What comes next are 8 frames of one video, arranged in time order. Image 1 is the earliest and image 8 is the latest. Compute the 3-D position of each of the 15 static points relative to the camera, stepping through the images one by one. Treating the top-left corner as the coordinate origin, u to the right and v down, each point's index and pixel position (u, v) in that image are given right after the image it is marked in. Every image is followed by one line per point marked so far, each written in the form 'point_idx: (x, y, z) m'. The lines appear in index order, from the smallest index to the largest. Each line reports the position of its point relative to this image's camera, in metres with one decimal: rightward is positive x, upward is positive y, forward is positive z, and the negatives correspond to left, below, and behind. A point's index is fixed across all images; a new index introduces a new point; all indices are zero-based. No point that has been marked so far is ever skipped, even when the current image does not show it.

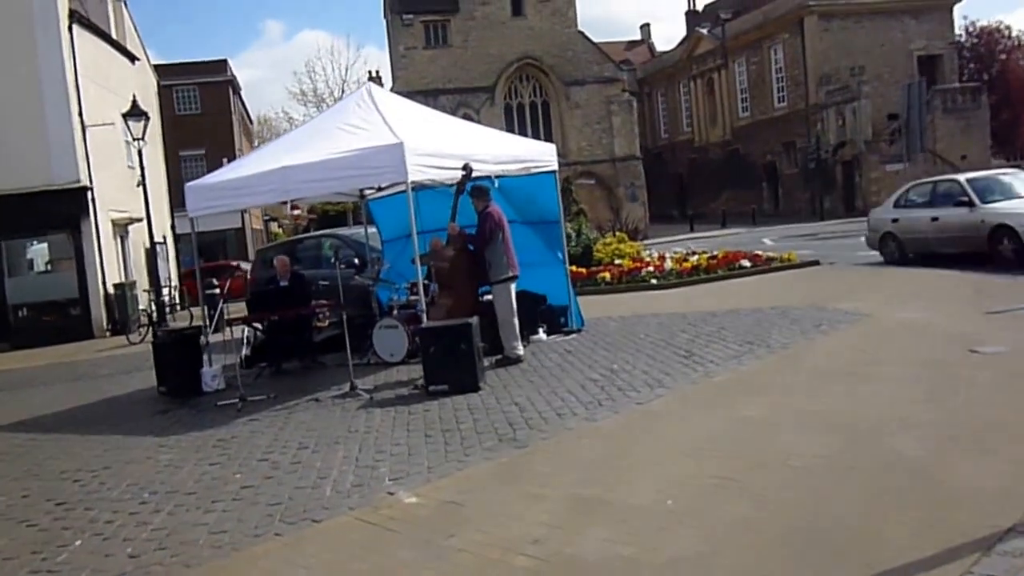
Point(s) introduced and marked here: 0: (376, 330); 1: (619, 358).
0: (-1.2, -0.4, +13.2) m
1: (+0.8, -0.5, +10.9) m
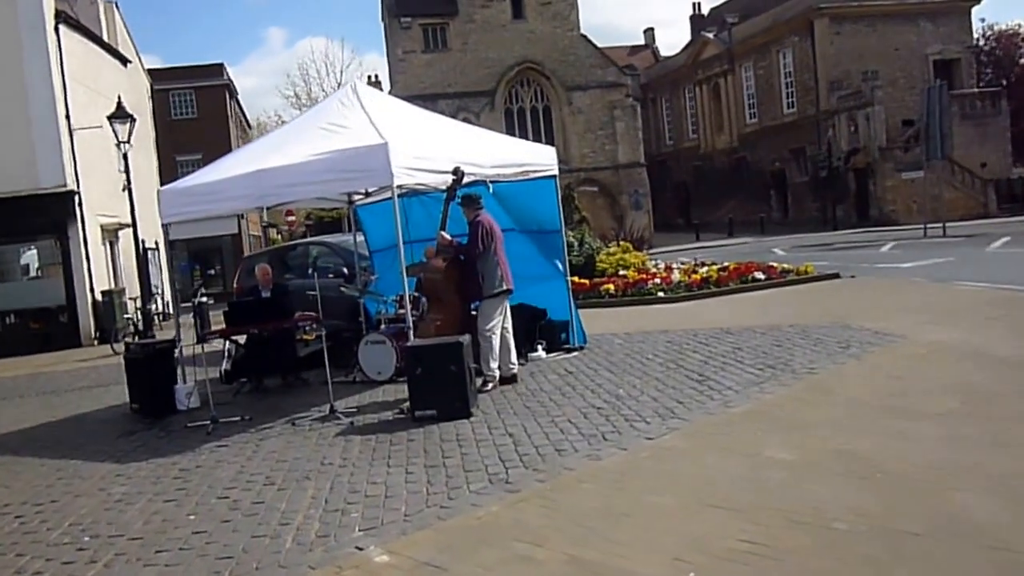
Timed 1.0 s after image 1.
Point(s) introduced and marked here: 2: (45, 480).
0: (-1.3, -0.5, +12.2) m
1: (+0.8, -0.6, +9.9) m
2: (-3.0, -1.2, +9.2) m
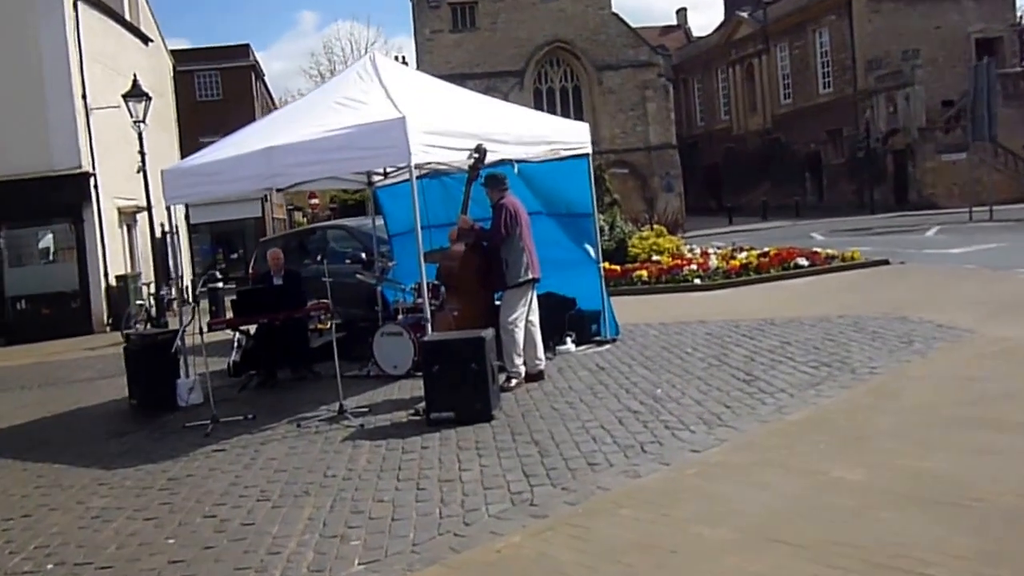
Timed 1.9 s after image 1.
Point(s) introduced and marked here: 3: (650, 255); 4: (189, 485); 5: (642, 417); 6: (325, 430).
0: (-1.1, -0.4, +11.3) m
1: (+1.0, -0.6, +9.0) m
2: (-2.8, -1.2, +8.3) m
3: (+1.8, +0.4, +18.7) m
4: (-1.7, -1.1, +7.6) m
5: (+0.7, -0.7, +7.6) m
6: (-1.1, -0.9, +8.9) m
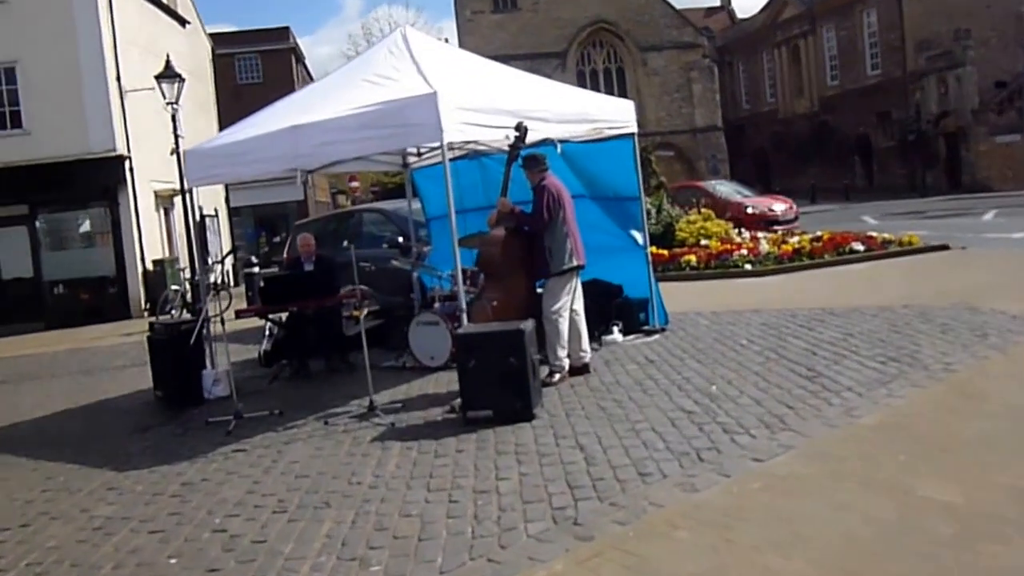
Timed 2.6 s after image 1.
0: (-0.7, -0.3, +10.7) m
1: (+1.2, -0.5, +8.3) m
2: (-2.6, -1.1, +7.7) m
3: (+2.3, +0.6, +18.0) m
4: (-1.5, -1.0, +7.0) m
5: (+0.9, -0.6, +6.9) m
6: (-0.9, -0.8, +8.3) m
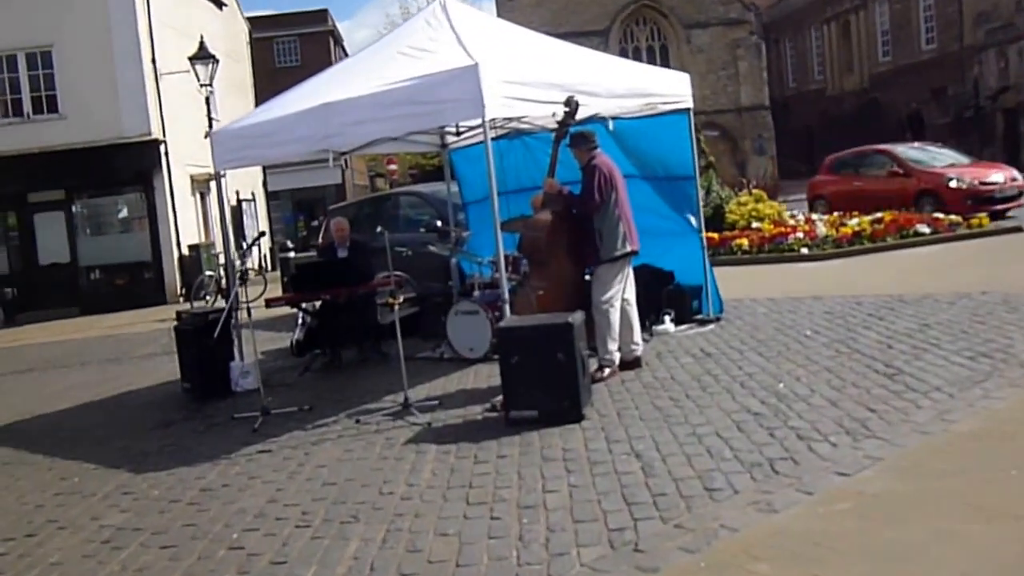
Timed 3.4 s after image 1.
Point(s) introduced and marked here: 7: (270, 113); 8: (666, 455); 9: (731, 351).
0: (-0.4, -0.2, +10.0) m
1: (+1.5, -0.4, +7.6) m
2: (-2.4, -1.1, +7.2) m
3: (+2.9, +0.8, +17.3) m
4: (-1.3, -1.0, +6.4) m
5: (+1.1, -0.6, +6.2) m
6: (-0.7, -0.7, +7.6) m
7: (-1.5, +1.1, +8.9) m
8: (+0.6, -0.7, +5.9) m
9: (+1.3, -0.4, +8.9) m
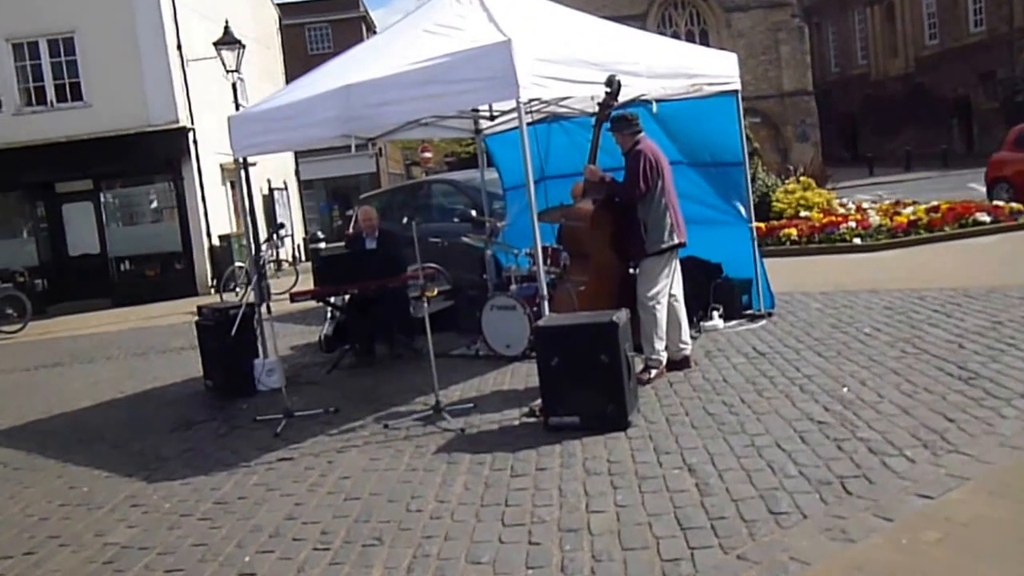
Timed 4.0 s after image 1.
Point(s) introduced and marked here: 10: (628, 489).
0: (-0.2, -0.2, +9.5) m
1: (+1.7, -0.4, +7.0) m
2: (-2.2, -1.0, +6.7) m
3: (+3.3, +0.9, +16.6) m
4: (-1.1, -0.9, +5.9) m
5: (+1.3, -0.6, +5.6) m
6: (-0.5, -0.7, +7.1) m
7: (-1.3, +1.1, +8.4) m
8: (+0.8, -0.7, +5.4) m
9: (+1.6, -0.3, +8.3) m
10: (+0.4, -0.7, +5.3) m
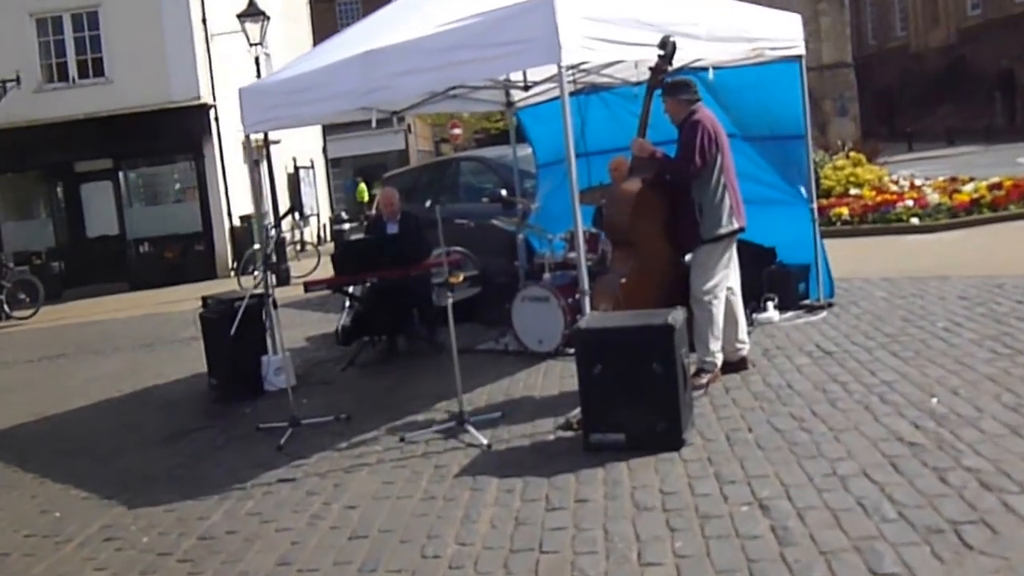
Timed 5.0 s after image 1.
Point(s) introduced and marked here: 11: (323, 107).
0: (0.0, -0.1, +8.6) m
1: (+1.8, -0.4, +6.0) m
2: (-2.0, -1.0, +5.8) m
3: (+3.6, +1.1, +15.6) m
4: (-1.0, -0.9, +5.0) m
5: (+1.4, -0.6, +4.7) m
6: (-0.3, -0.7, +6.2) m
7: (-1.1, +1.2, +7.5) m
8: (+0.9, -0.7, +4.4) m
9: (+1.7, -0.3, +7.3) m
10: (+0.5, -0.7, +4.3) m
11: (-1.0, +0.9, +7.0) m
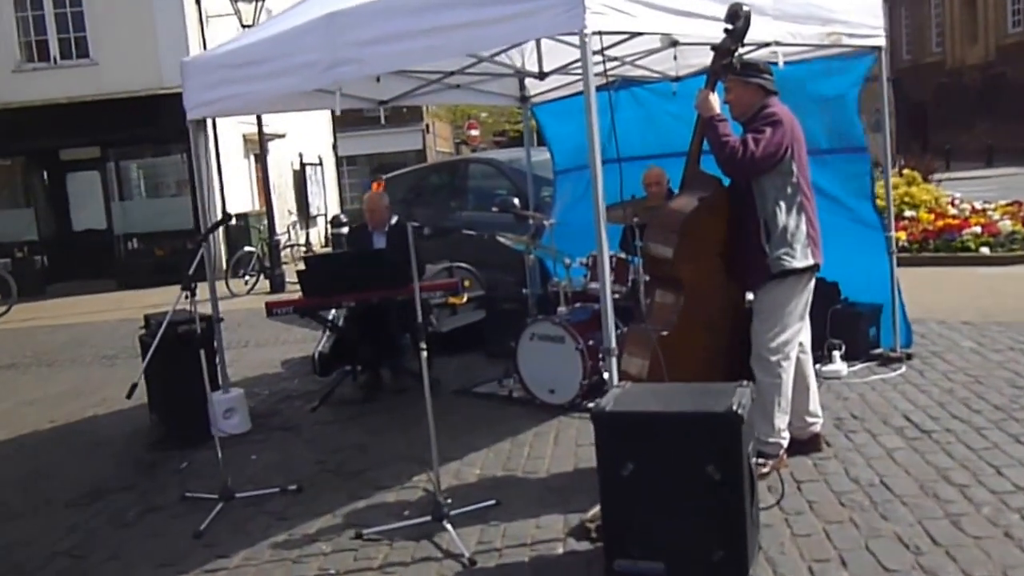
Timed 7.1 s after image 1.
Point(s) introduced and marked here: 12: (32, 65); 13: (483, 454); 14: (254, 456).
0: (0.0, -0.3, +6.9) m
1: (+1.8, -0.6, +4.3) m
2: (-2.1, -1.1, +4.1) m
3: (+3.8, +0.8, +13.9) m
4: (-1.0, -1.1, +3.3) m
5: (+1.3, -0.8, +3.0) m
6: (-0.3, -0.9, +4.5) m
7: (-1.1, +1.1, +5.8) m
8: (+0.8, -0.9, +2.7) m
9: (+1.7, -0.5, +5.6) m
10: (+0.5, -0.9, +2.6) m
11: (-0.9, +0.8, +5.4) m
12: (-6.4, +3.0, +19.1) m
13: (-0.1, -0.7, +6.1) m
14: (-1.2, -0.8, +6.7) m
